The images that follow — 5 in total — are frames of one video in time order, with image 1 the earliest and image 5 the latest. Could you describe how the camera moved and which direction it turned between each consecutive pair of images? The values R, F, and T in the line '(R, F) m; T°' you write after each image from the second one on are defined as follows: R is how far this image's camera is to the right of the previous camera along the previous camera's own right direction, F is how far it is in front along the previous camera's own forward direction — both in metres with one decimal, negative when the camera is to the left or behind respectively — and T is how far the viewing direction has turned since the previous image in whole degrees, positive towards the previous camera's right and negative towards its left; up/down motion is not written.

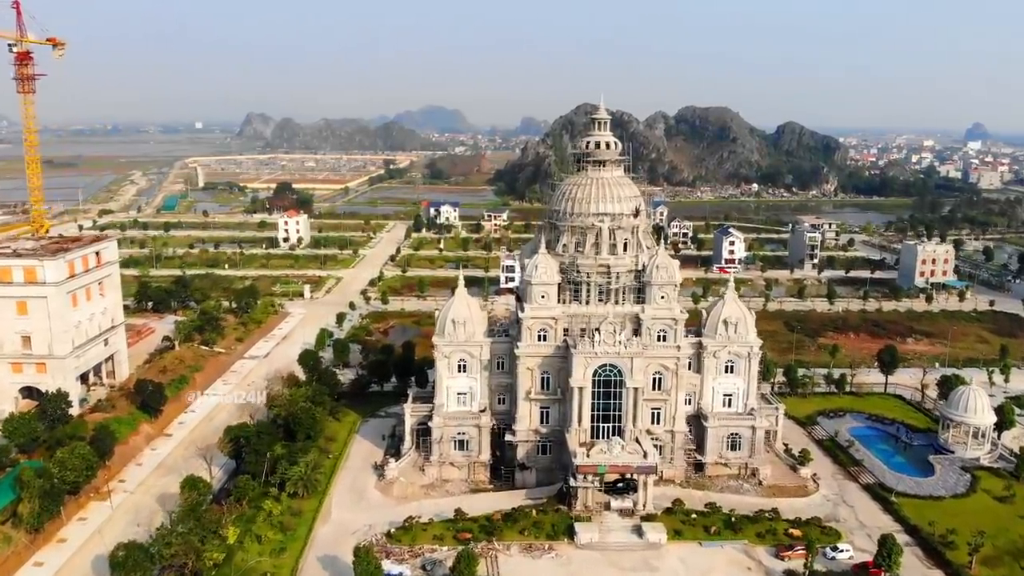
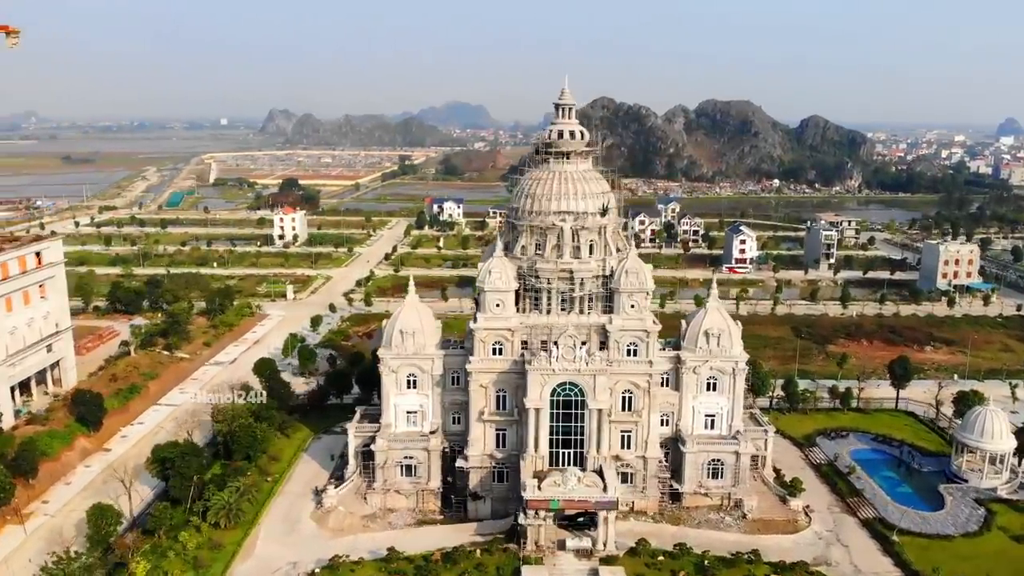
(+3.2, +4.3) m; -2°
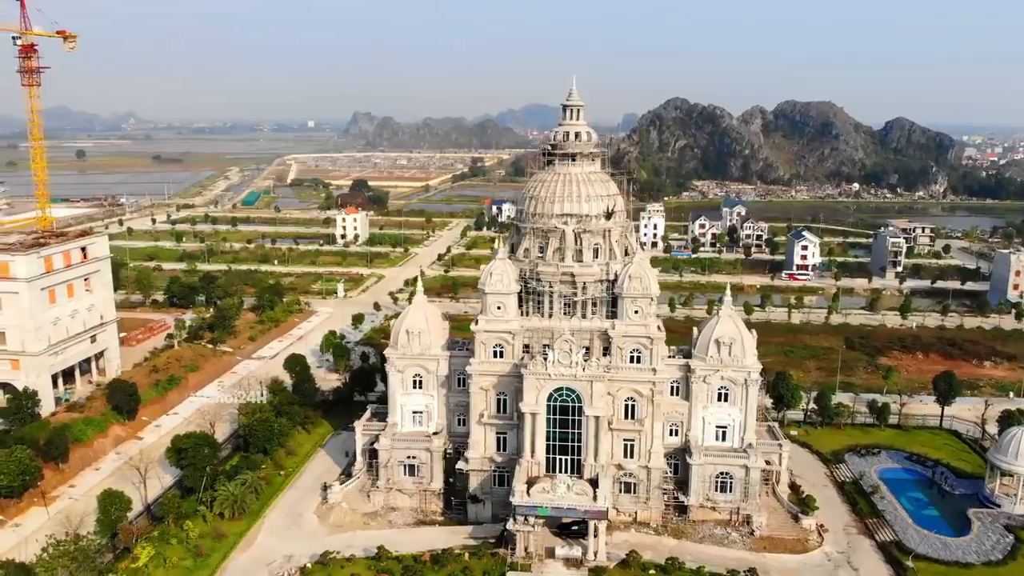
(+3.2, +0.5) m; -6°
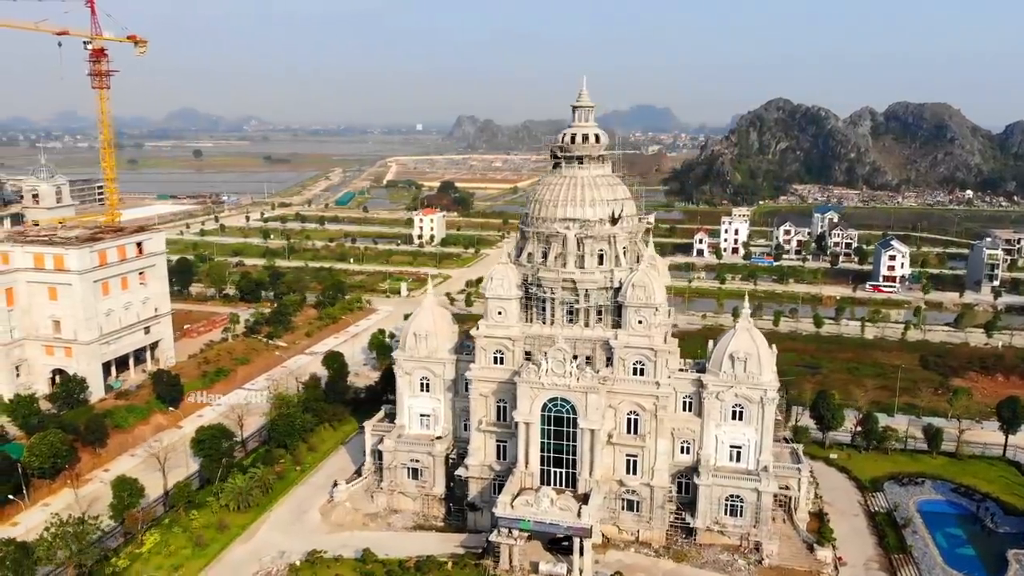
(+4.1, +1.0) m; -7°
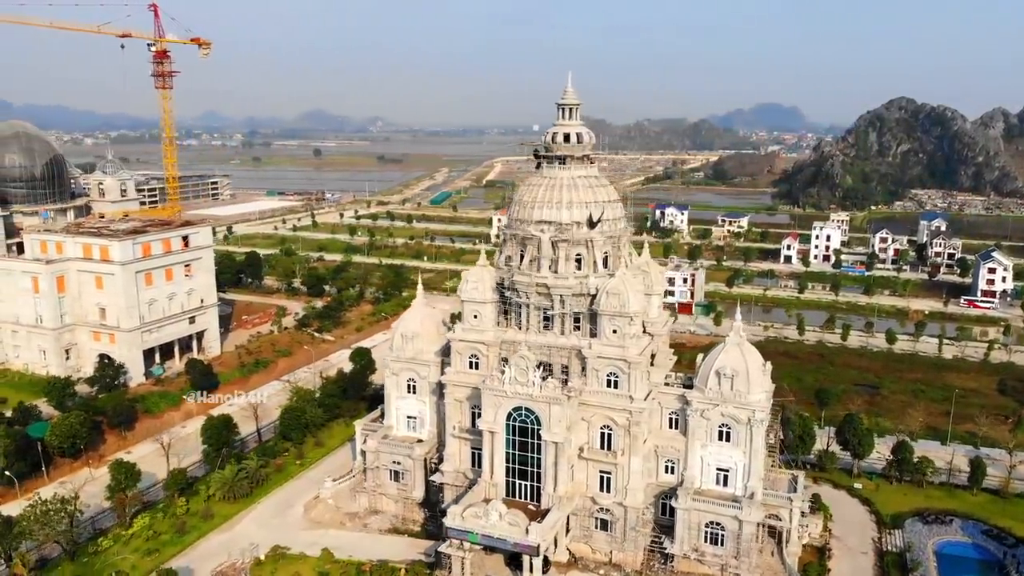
(+5.6, +1.4) m; -8°
